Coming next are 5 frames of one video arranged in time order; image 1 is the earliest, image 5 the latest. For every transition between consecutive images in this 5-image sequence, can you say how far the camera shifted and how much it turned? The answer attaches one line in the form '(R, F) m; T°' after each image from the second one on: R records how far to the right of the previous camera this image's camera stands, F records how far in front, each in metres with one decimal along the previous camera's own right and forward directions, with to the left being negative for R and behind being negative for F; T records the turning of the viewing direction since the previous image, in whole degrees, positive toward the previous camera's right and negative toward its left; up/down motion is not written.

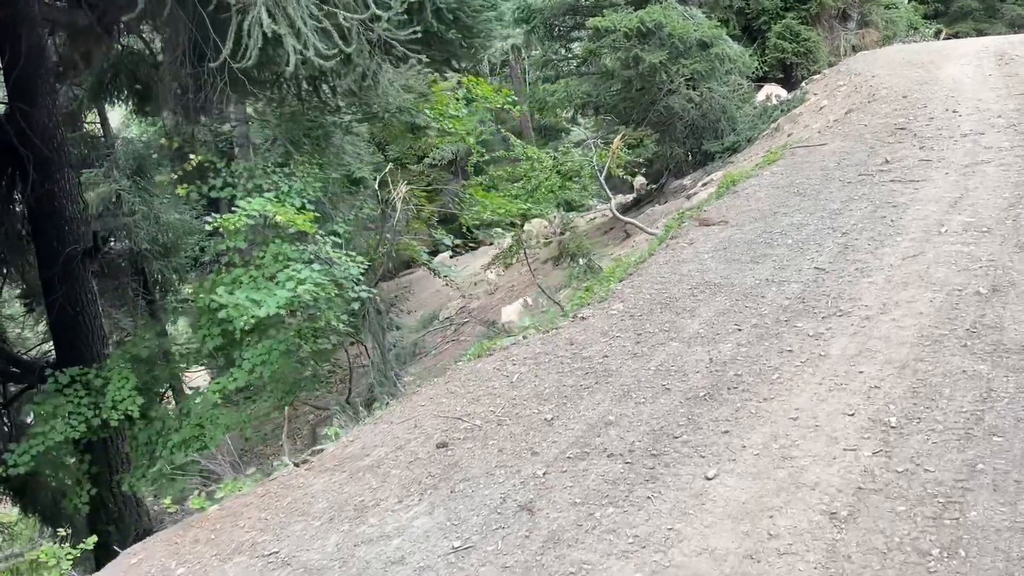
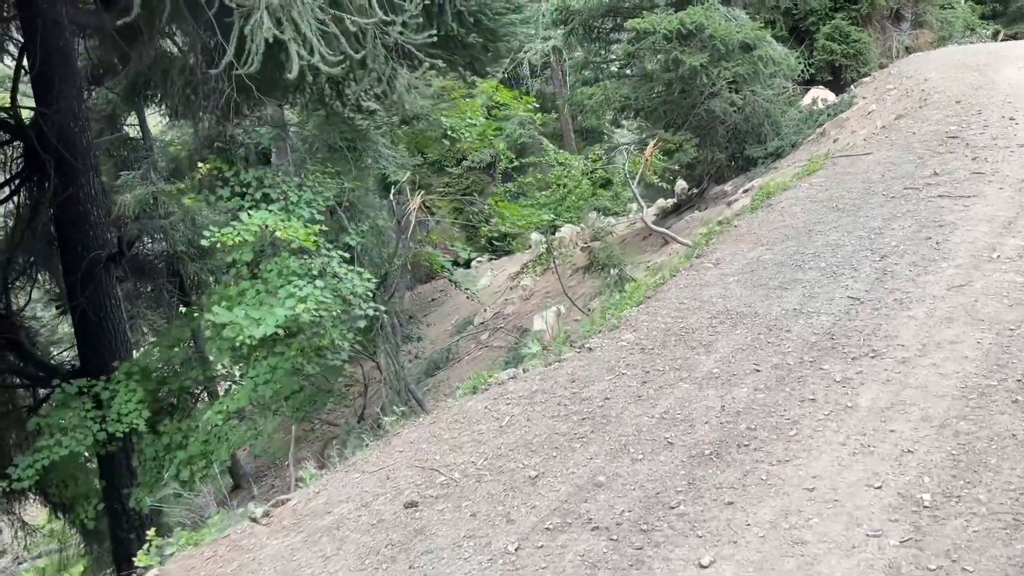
(+0.2, +0.3) m; -3°
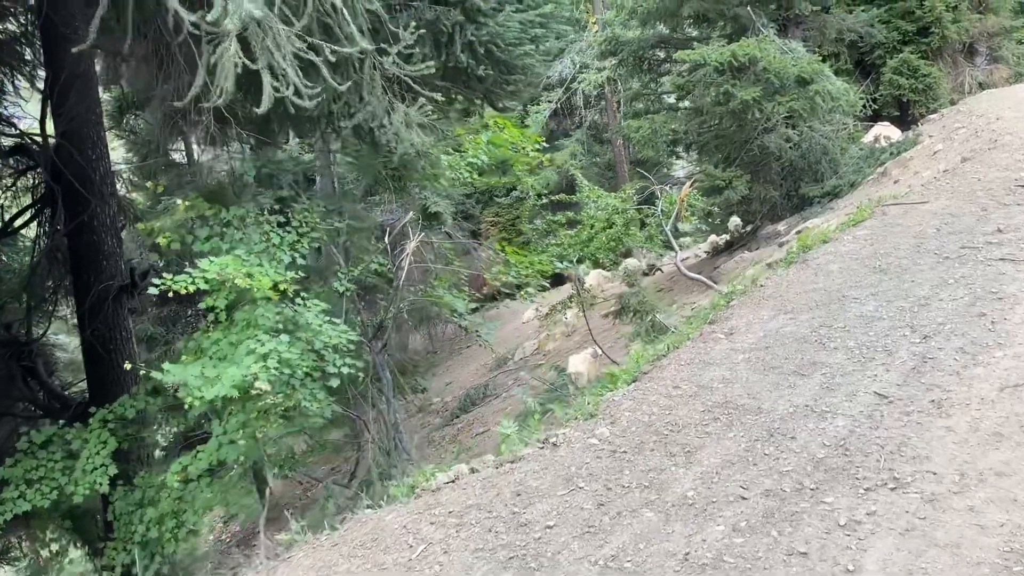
(+0.5, +0.5) m; -5°
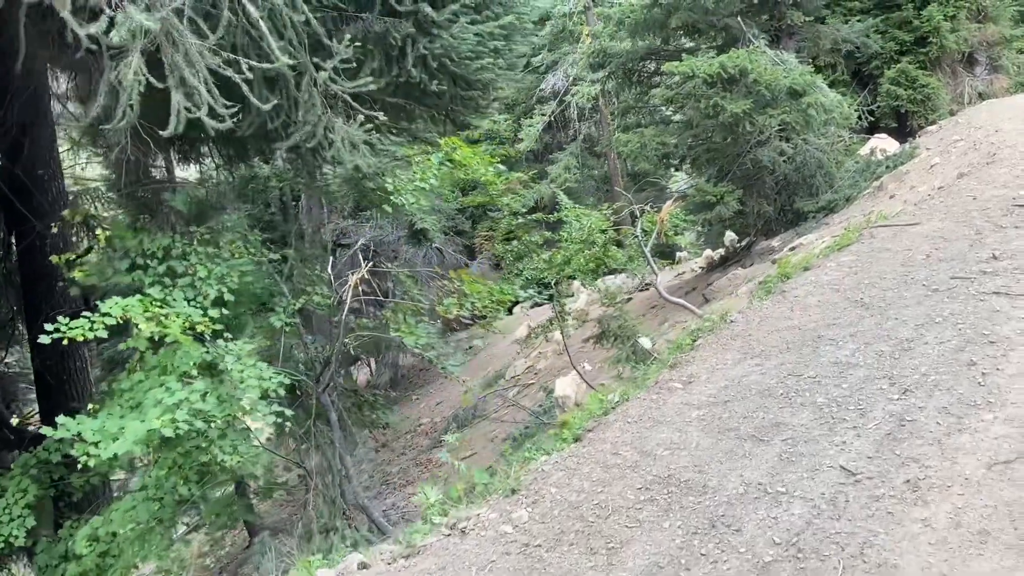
(+0.5, +0.5) m; 0°
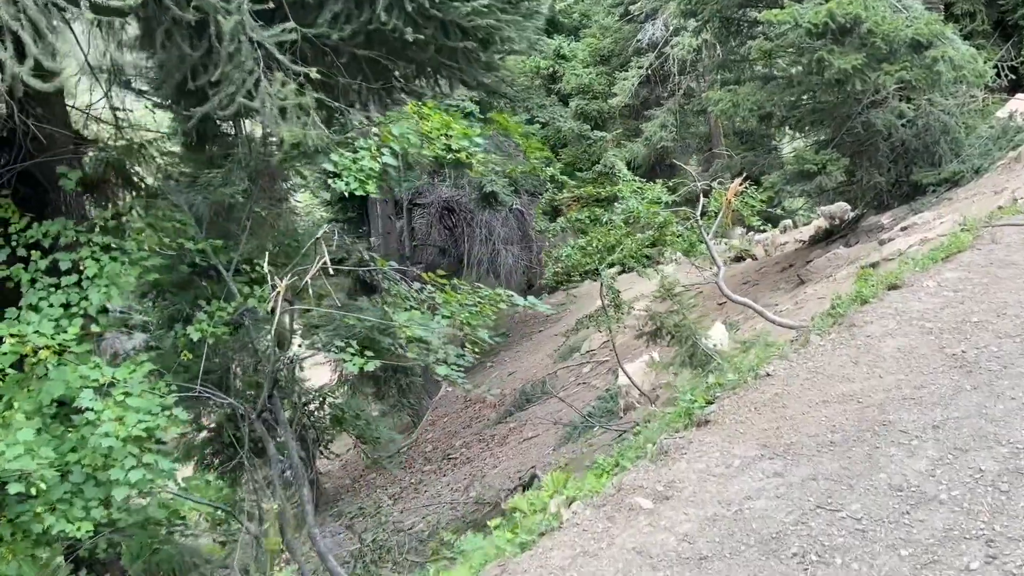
(+0.9, +1.3) m; -8°
